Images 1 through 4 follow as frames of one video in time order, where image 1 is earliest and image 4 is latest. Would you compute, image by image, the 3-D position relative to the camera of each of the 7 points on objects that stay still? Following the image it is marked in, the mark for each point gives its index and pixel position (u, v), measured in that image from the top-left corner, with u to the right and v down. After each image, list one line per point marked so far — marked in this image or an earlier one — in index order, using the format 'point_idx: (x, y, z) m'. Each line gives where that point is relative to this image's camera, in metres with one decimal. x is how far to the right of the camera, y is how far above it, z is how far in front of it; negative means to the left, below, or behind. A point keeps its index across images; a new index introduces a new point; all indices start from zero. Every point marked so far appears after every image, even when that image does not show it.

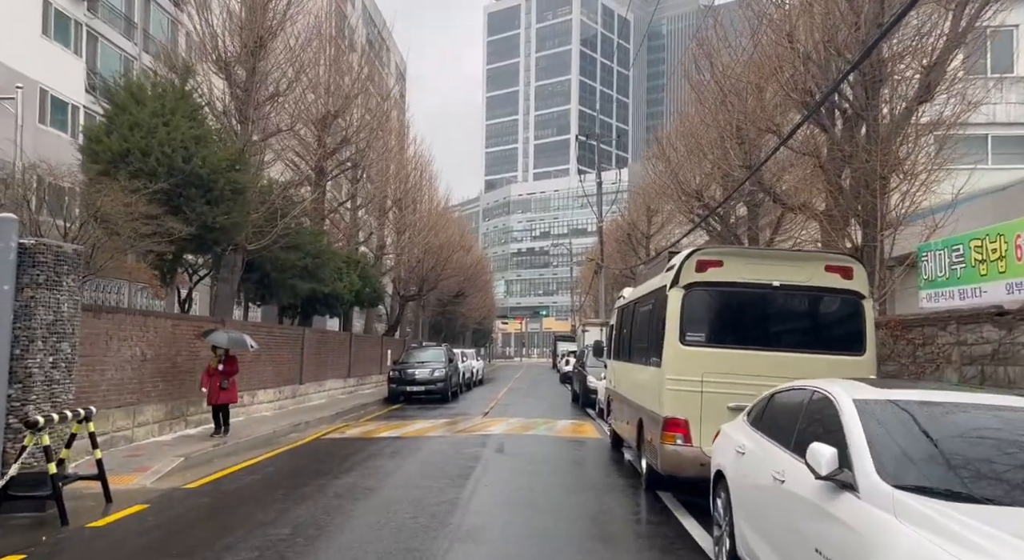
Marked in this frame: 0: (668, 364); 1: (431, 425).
0: (+1.8, -1.0, +8.2) m
1: (-2.1, -3.8, +18.5) m
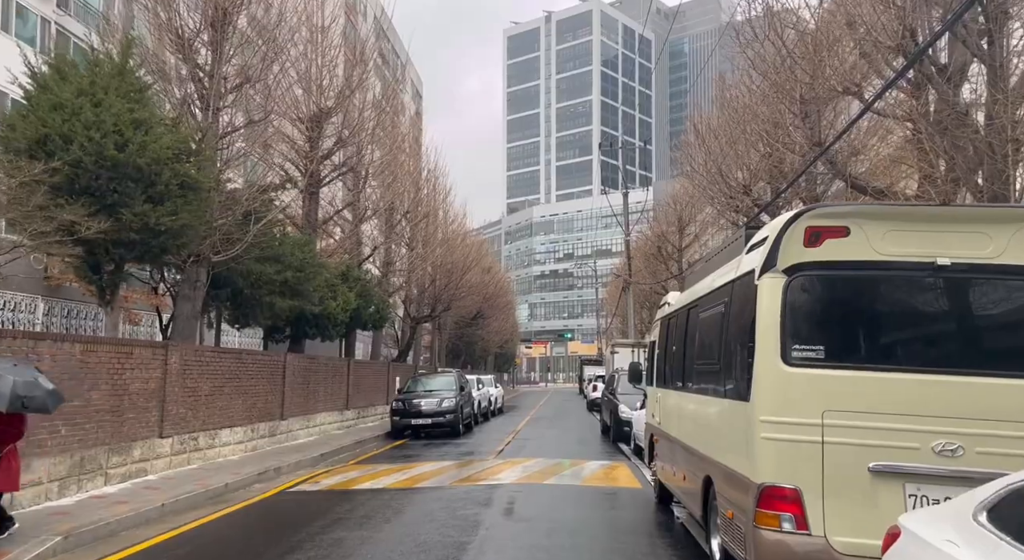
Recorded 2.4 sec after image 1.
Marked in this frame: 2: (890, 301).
0: (+1.8, -0.8, +5.0) m
1: (-1.7, -4.1, +15.3) m
2: (+2.8, -0.2, +5.1) m
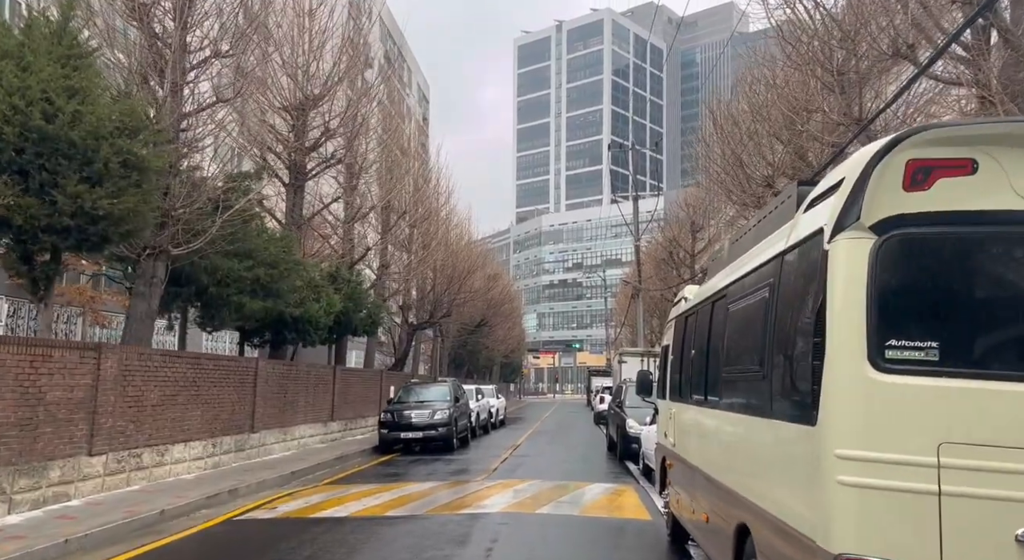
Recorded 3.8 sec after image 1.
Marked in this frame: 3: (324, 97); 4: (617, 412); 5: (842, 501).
0: (+1.5, -0.6, +3.3) m
1: (-1.8, -4.0, +13.6) m
2: (+2.5, 0.0, +3.3) m
3: (-5.4, +5.2, +19.8) m
4: (+2.9, -3.6, +19.3) m
5: (+1.5, -1.0, +3.1) m
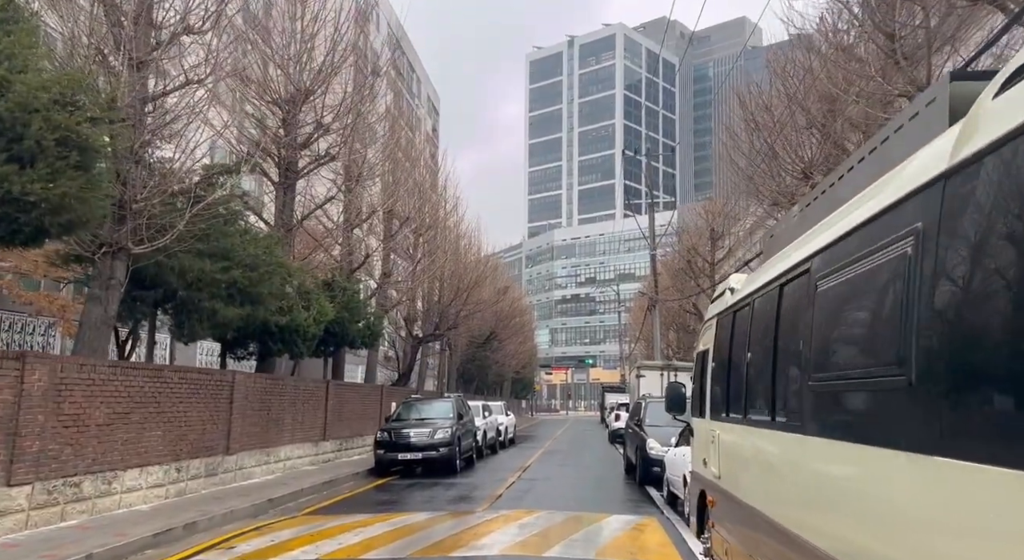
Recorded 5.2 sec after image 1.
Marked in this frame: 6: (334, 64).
0: (+1.4, -0.4, +1.5) m
1: (-1.7, -4.0, +11.8) m
2: (+2.4, +0.3, +1.6) m
3: (-5.2, +5.0, +18.3) m
4: (+3.1, -3.8, +17.5) m
5: (+1.4, -0.8, +1.4) m
6: (-4.7, +5.8, +18.5) m
